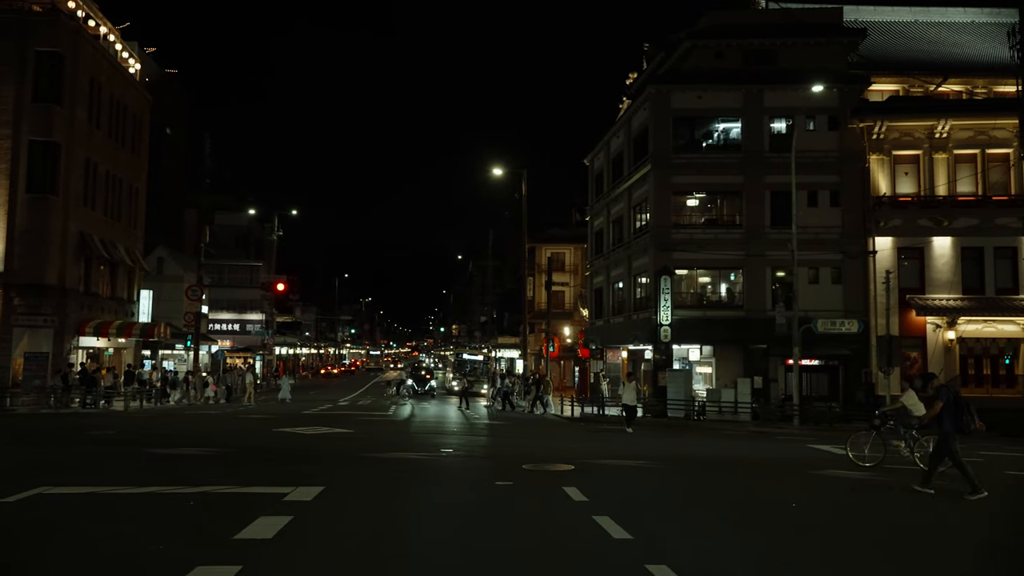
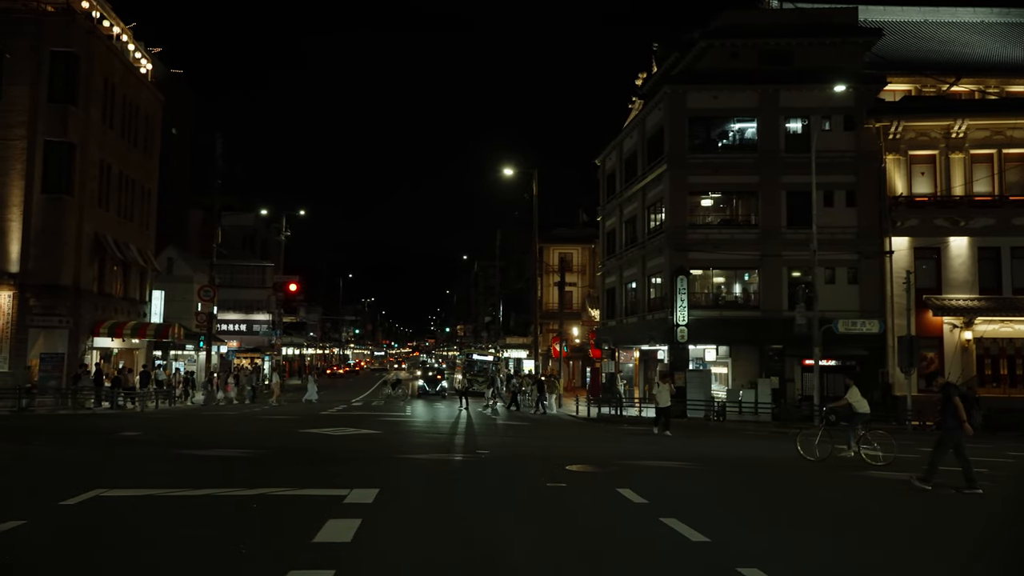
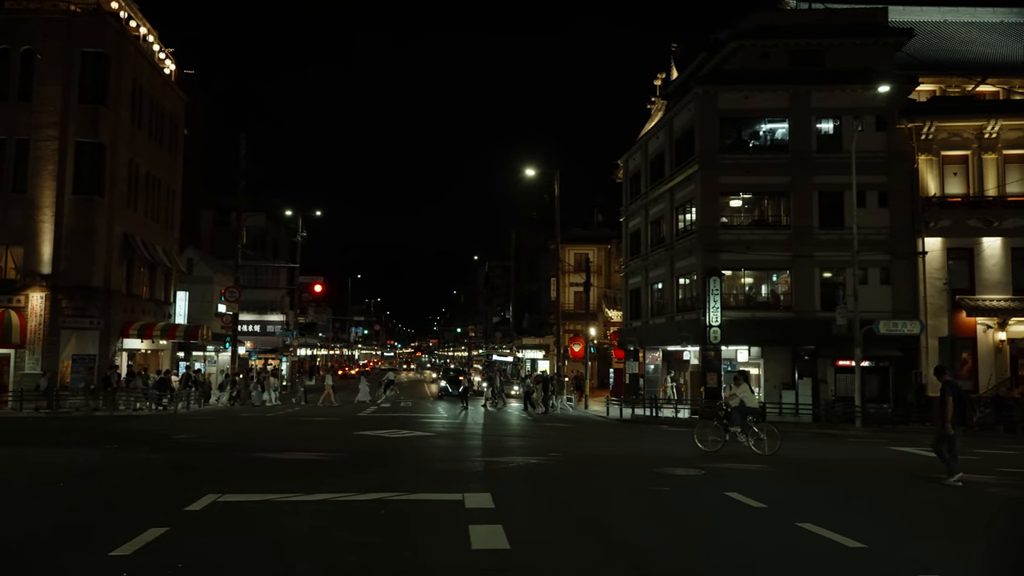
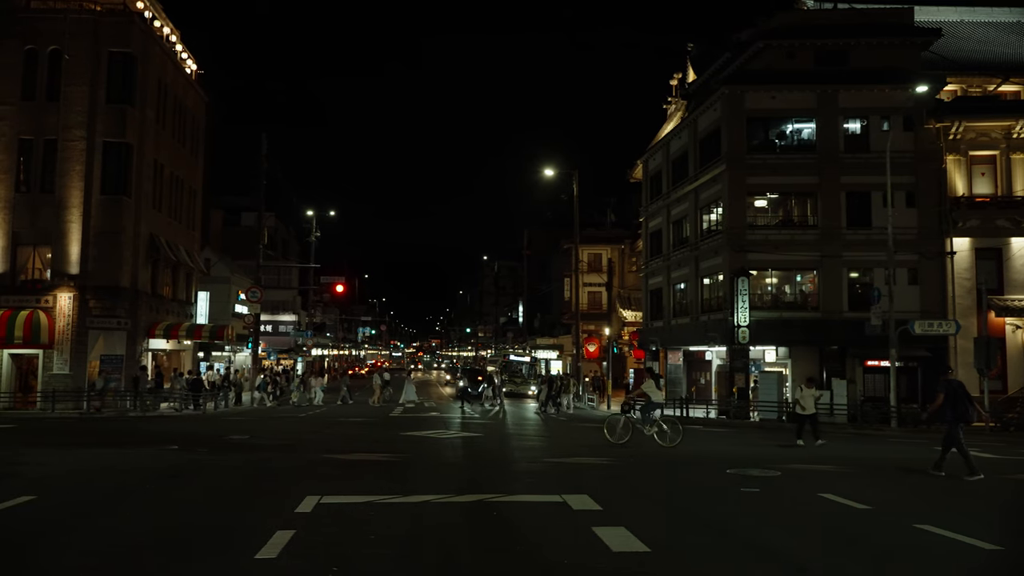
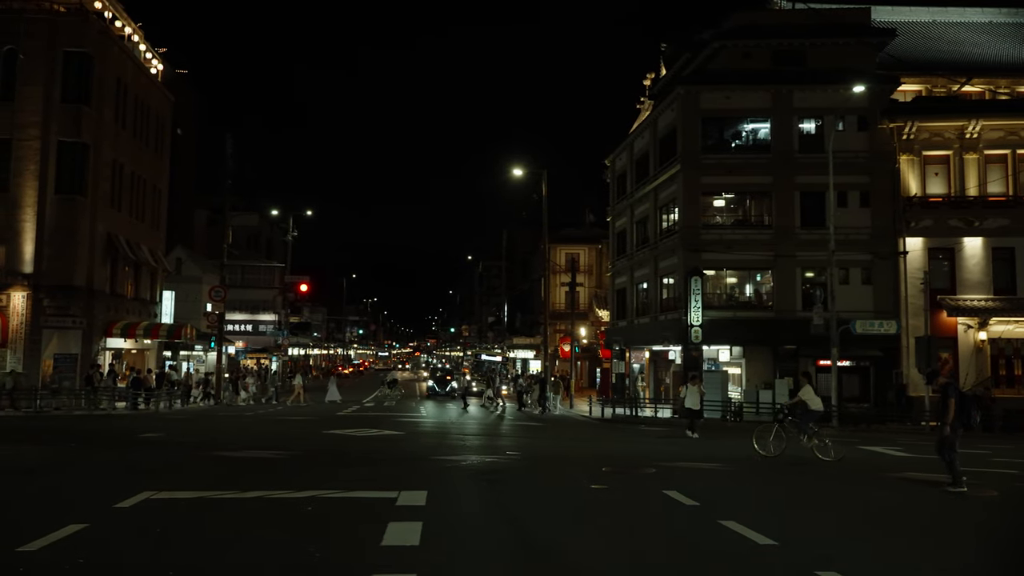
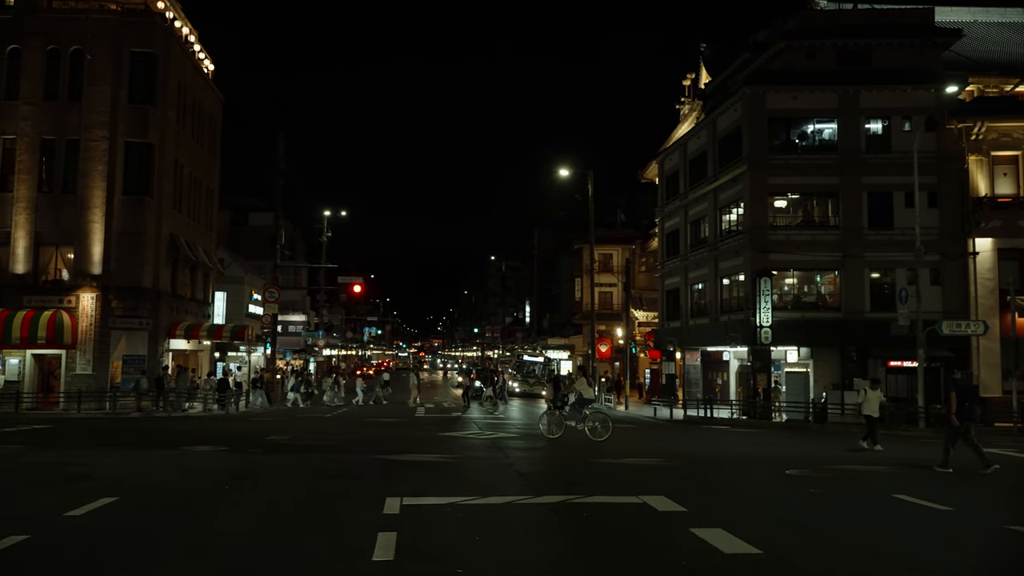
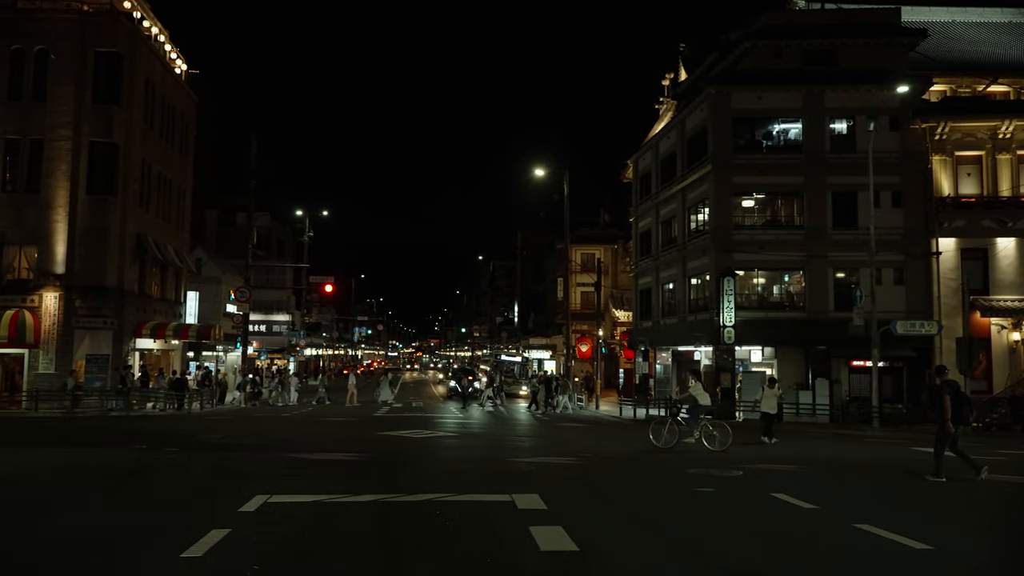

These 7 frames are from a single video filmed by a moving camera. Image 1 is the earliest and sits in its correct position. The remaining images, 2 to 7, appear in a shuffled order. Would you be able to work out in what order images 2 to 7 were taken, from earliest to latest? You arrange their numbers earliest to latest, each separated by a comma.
2, 5, 3, 7, 4, 6
